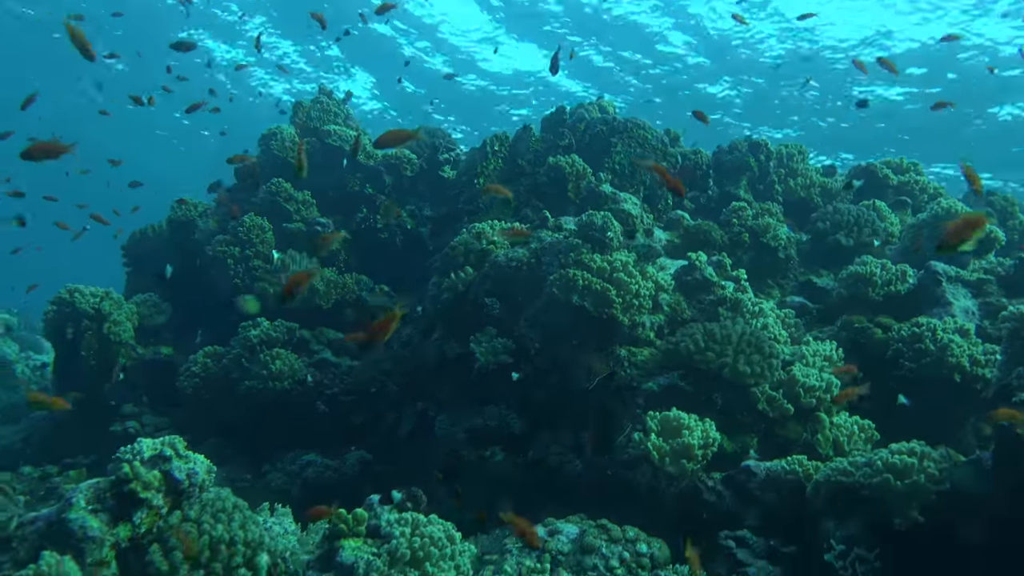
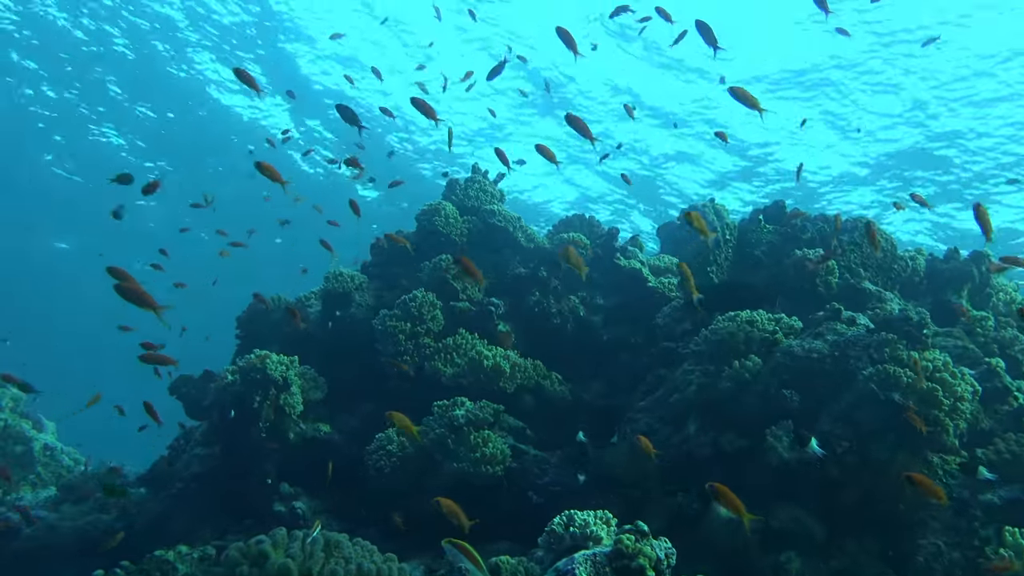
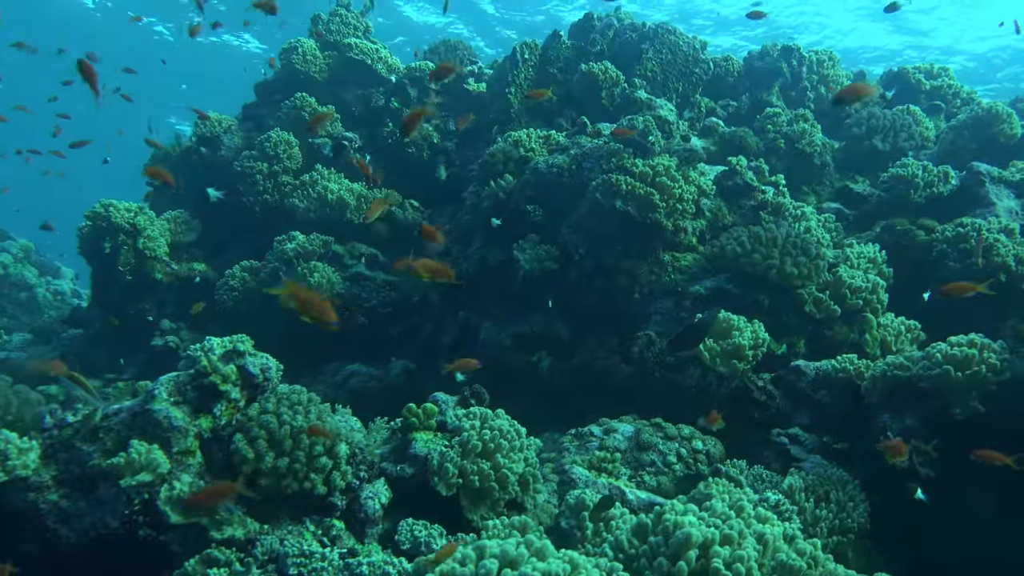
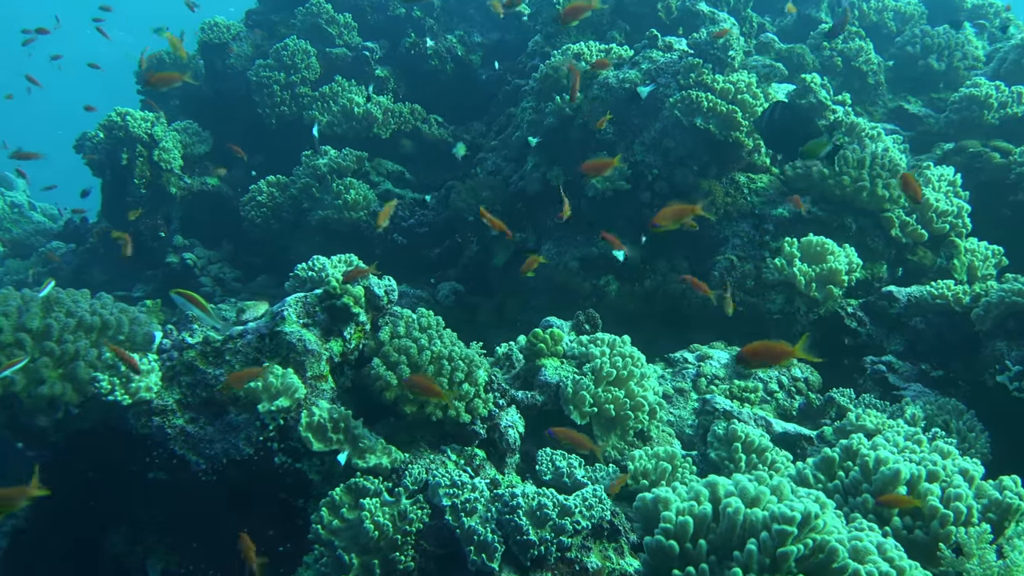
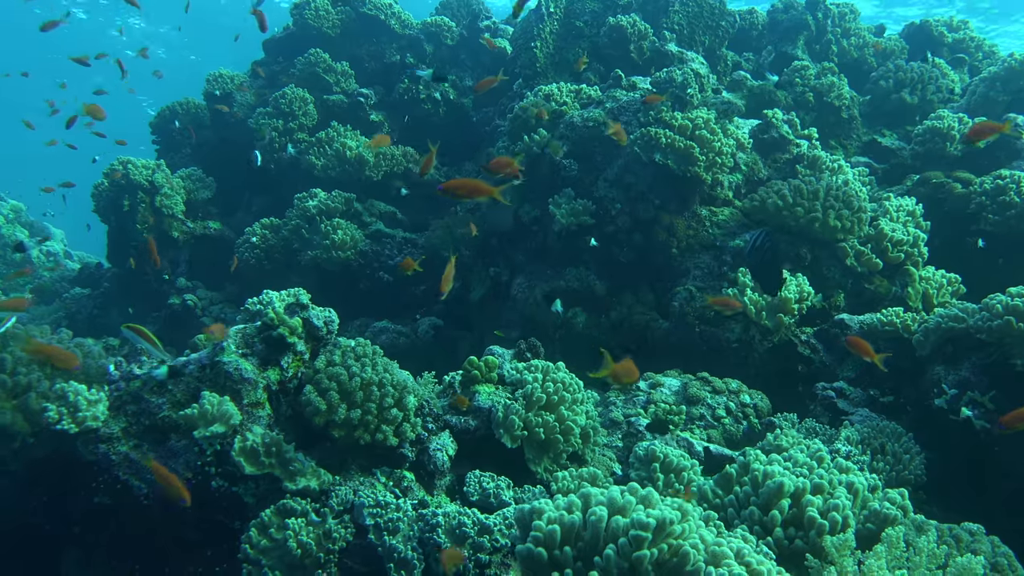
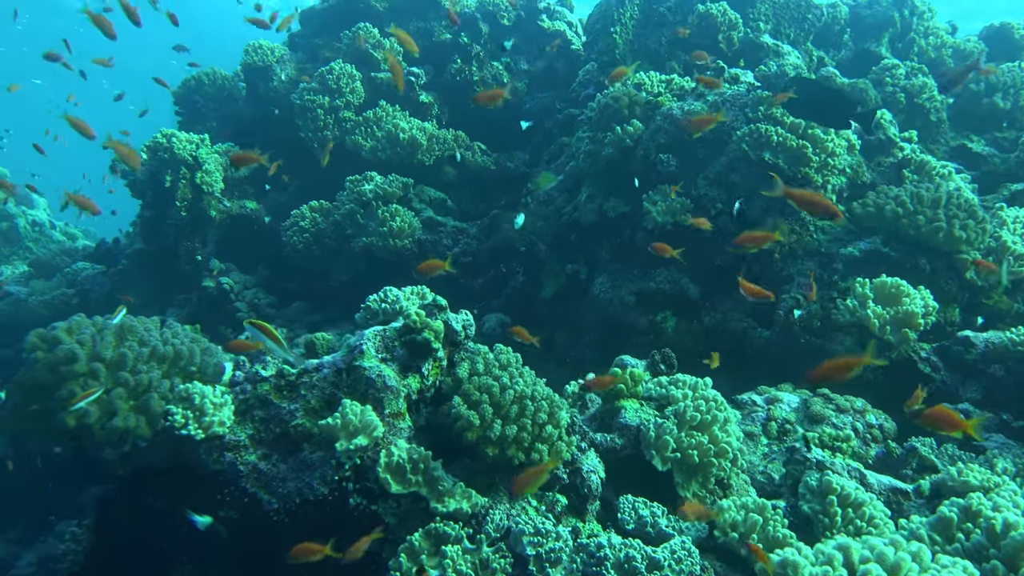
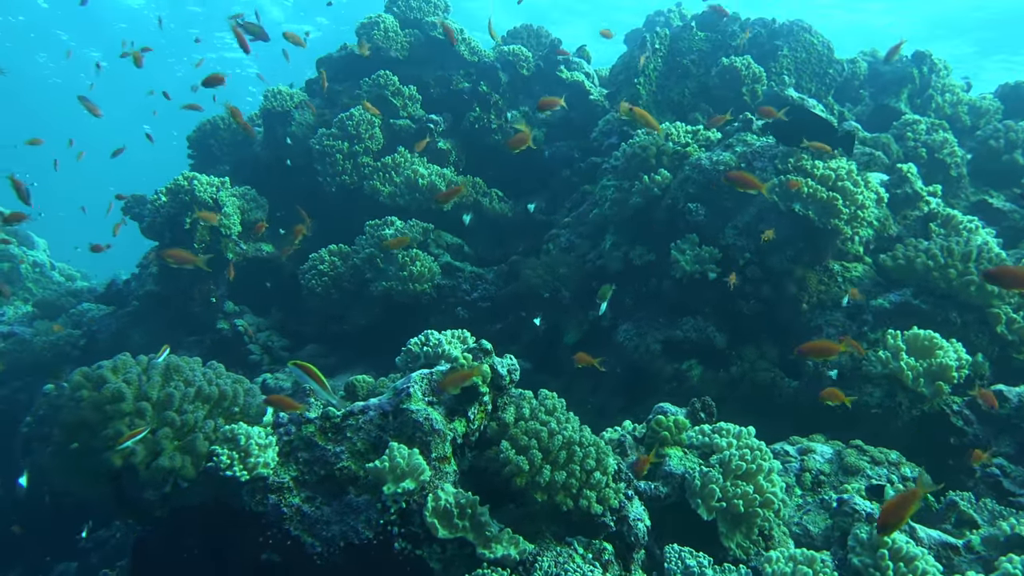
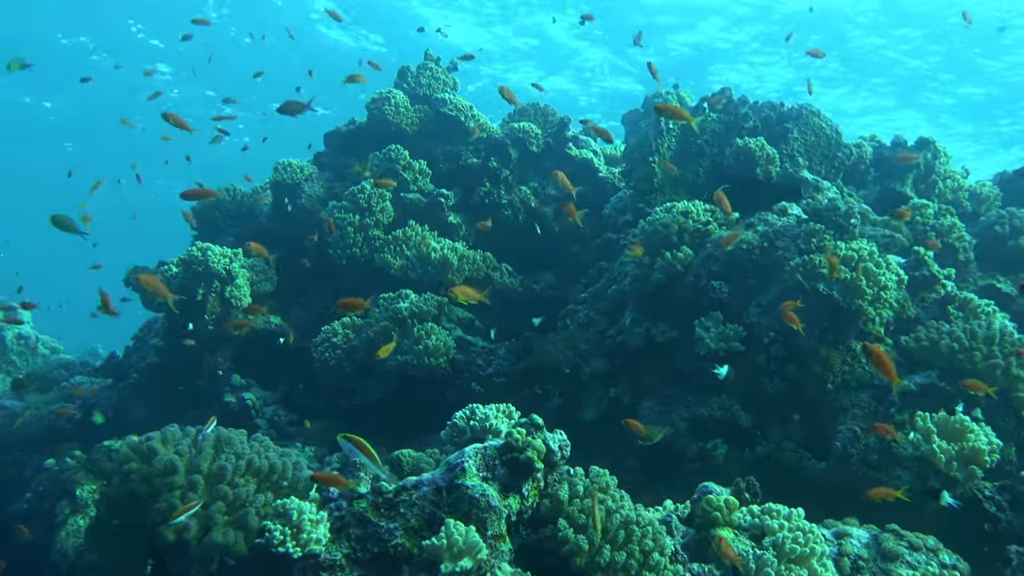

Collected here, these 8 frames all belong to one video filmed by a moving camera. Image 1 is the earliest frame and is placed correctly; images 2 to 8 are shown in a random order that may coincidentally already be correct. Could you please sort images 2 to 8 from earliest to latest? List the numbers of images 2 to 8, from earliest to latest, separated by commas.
3, 5, 4, 6, 7, 8, 2
